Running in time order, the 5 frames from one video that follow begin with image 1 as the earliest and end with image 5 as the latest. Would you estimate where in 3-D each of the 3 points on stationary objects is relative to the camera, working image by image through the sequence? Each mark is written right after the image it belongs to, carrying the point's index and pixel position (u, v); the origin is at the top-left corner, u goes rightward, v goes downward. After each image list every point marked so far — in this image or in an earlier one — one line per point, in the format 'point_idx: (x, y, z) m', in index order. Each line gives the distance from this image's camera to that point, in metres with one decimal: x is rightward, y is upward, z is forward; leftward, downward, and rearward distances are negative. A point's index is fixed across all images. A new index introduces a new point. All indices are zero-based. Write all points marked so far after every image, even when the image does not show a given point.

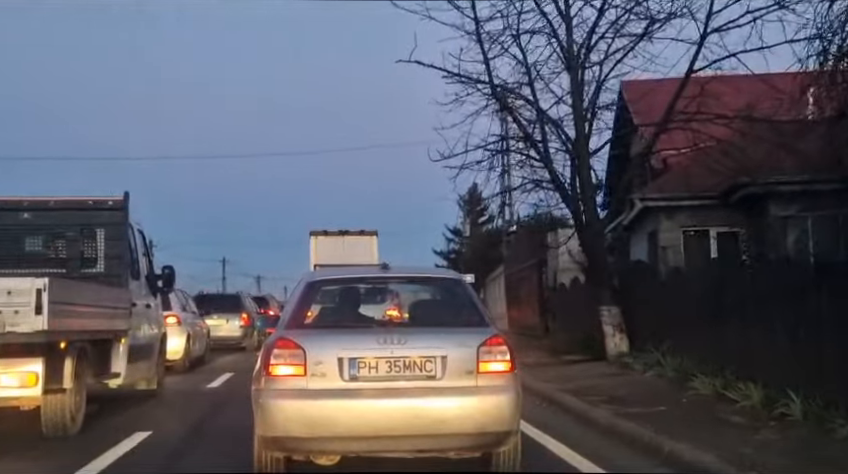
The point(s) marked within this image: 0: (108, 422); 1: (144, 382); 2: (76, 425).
0: (-3.5, -2.1, +10.4) m
1: (-3.7, -1.9, +12.4) m
2: (-3.4, -1.8, +9.0) m
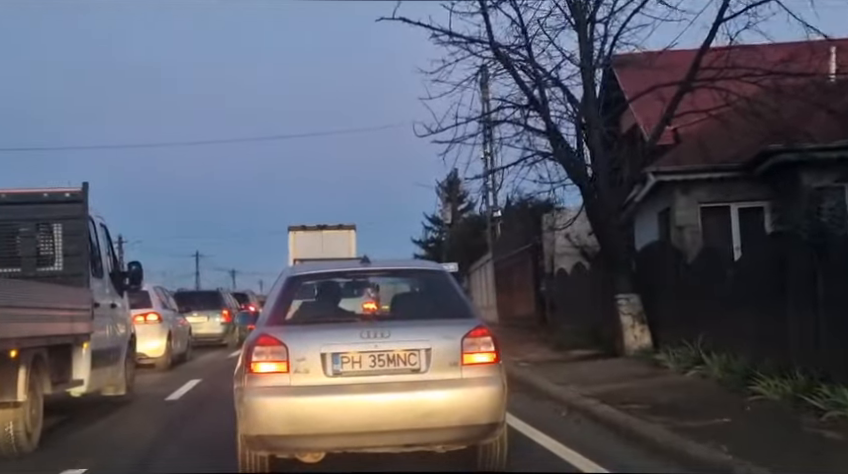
0: (-3.5, -2.0, +9.5) m
1: (-3.9, -1.9, +11.5) m
2: (-3.4, -1.8, +8.1) m
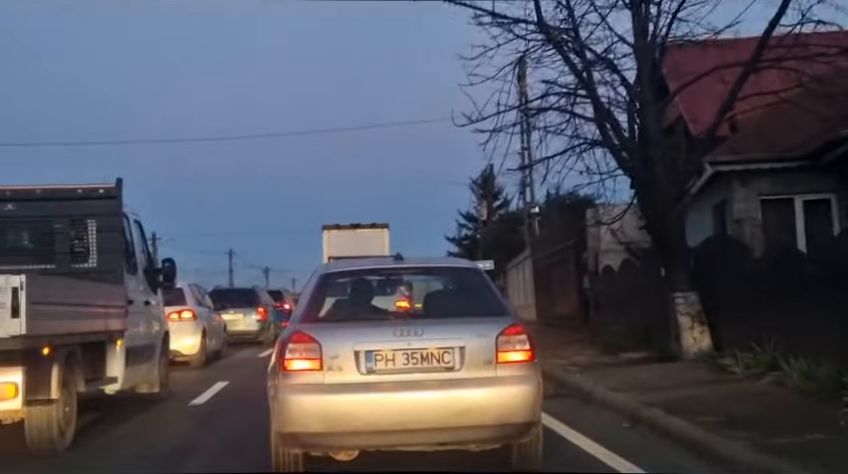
0: (-3.2, -2.0, +9.4) m
1: (-3.4, -1.8, +11.4) m
2: (-3.1, -1.8, +8.0) m
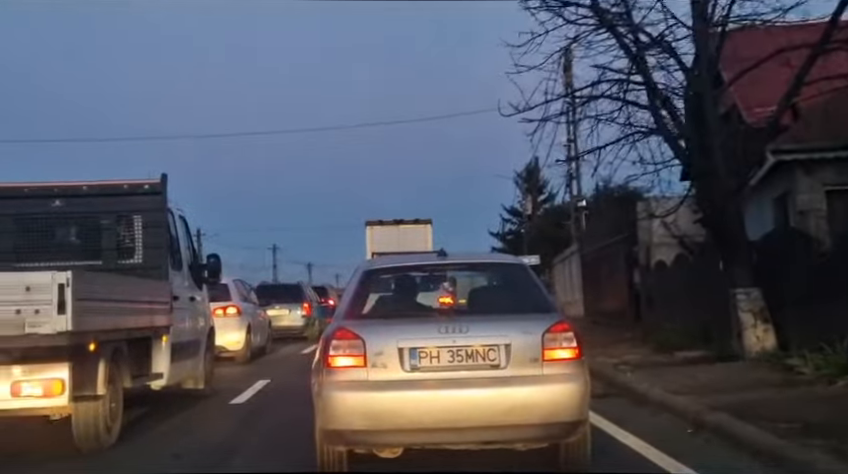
0: (-2.7, -1.9, +9.4) m
1: (-2.9, -1.8, +11.5) m
2: (-2.7, -1.7, +8.0) m
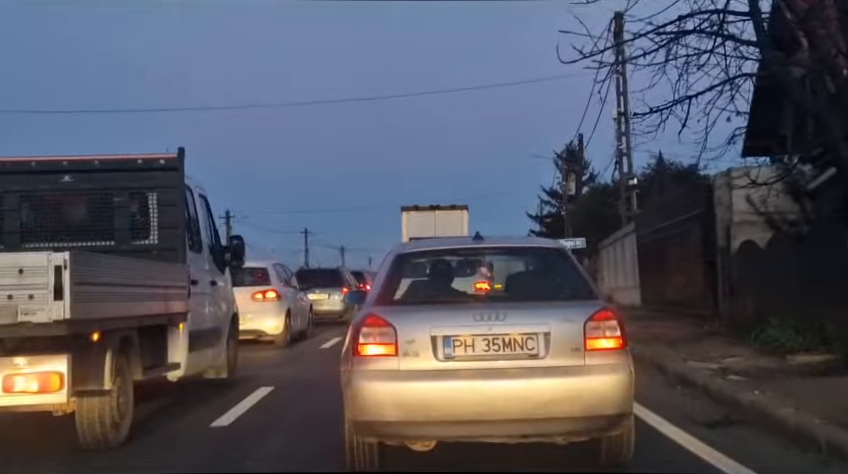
0: (-2.3, -1.7, +8.7) m
1: (-2.4, -1.5, +10.7) m
2: (-2.4, -1.5, +7.3) m
